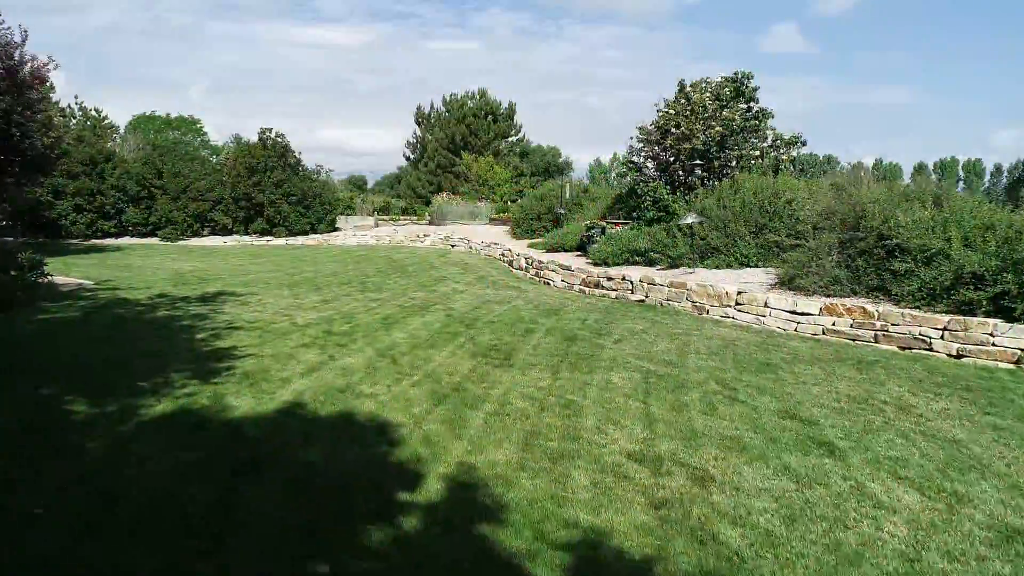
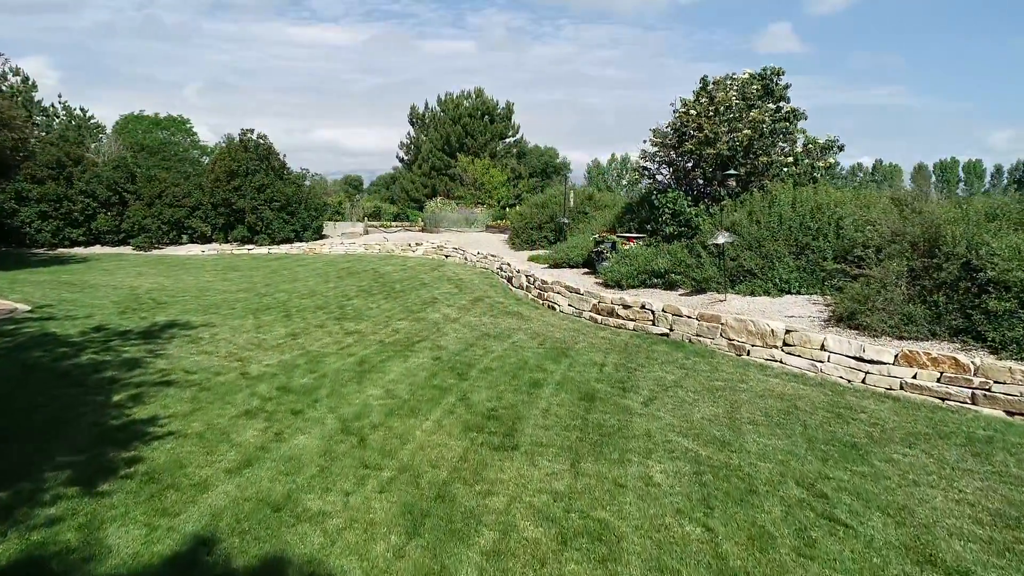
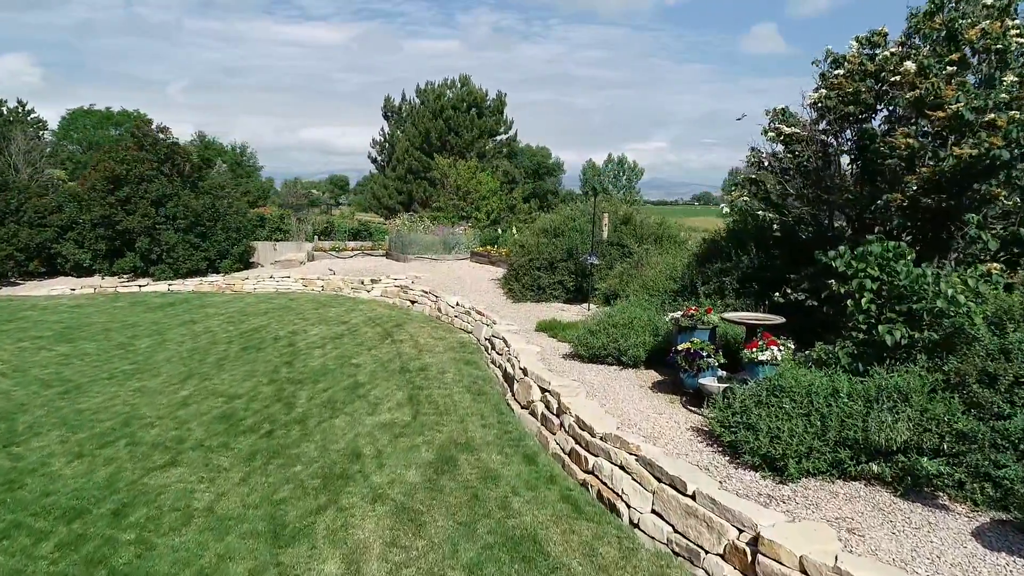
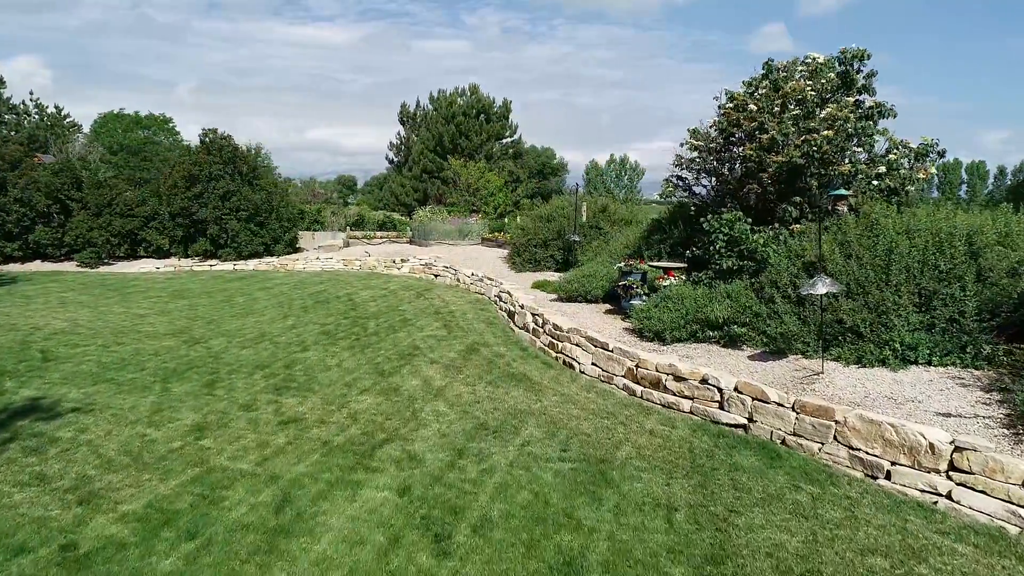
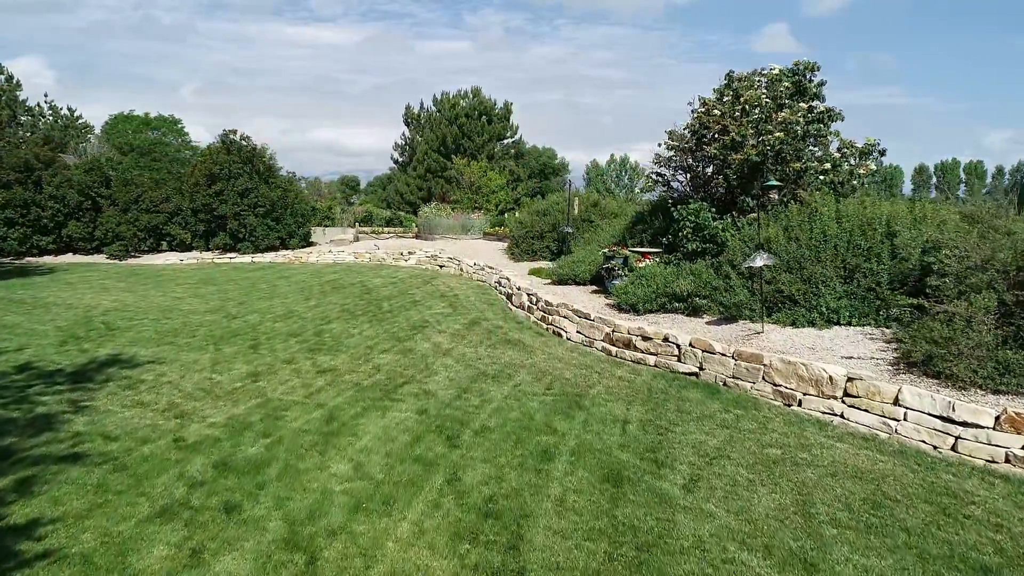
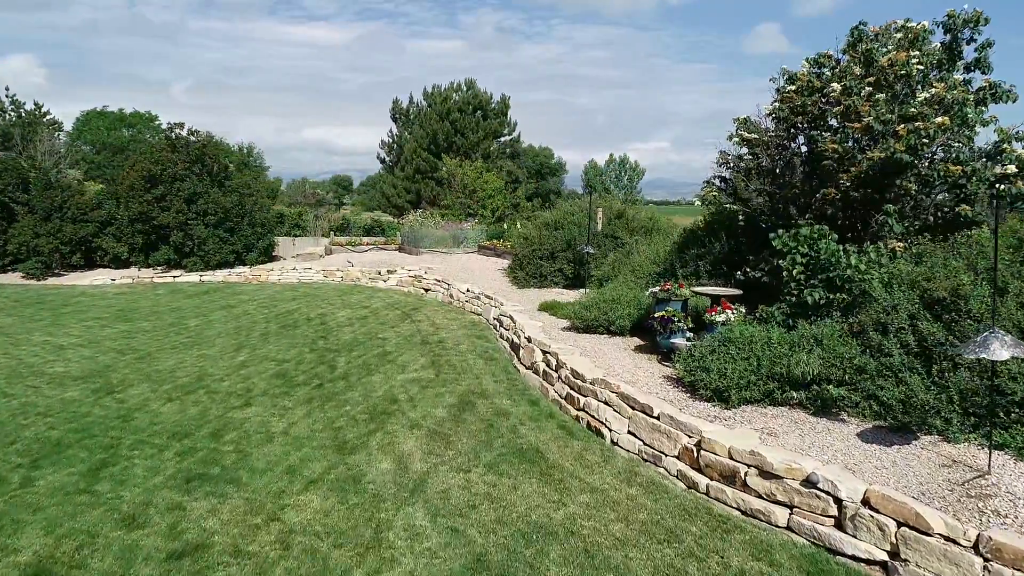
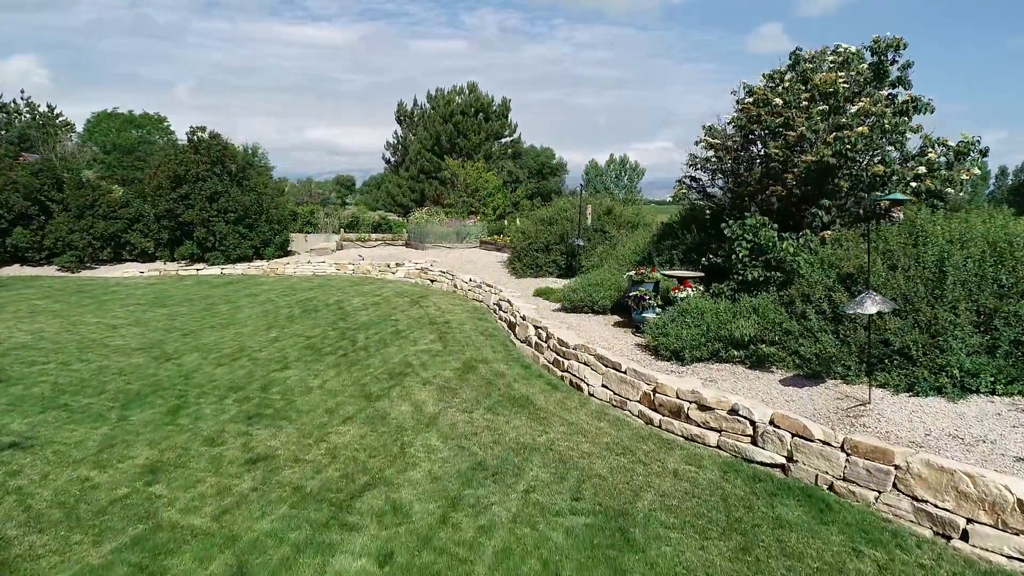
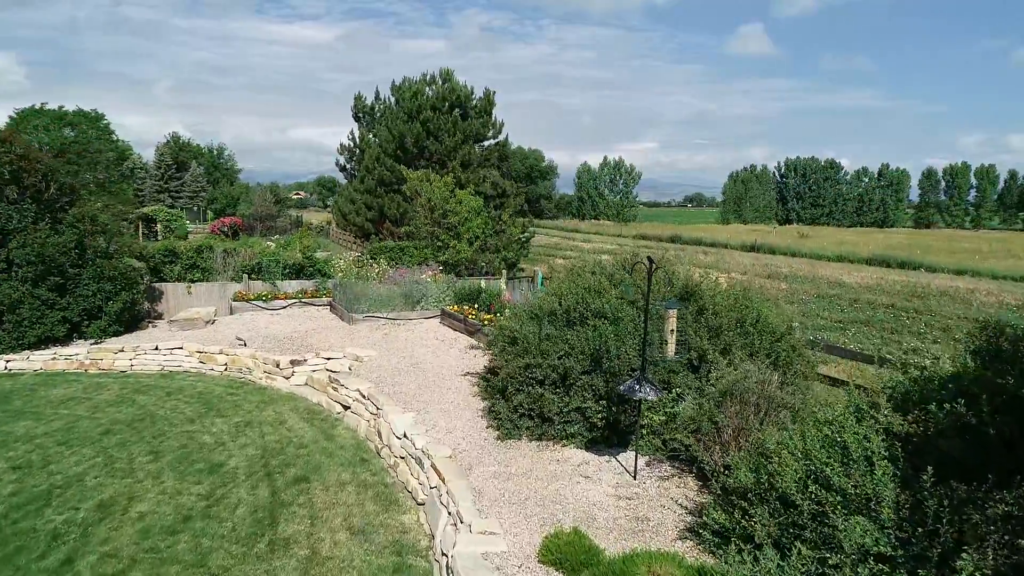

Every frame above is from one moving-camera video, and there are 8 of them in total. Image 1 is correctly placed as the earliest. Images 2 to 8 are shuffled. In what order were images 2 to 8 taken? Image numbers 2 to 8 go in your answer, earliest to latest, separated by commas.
2, 5, 4, 7, 6, 3, 8
